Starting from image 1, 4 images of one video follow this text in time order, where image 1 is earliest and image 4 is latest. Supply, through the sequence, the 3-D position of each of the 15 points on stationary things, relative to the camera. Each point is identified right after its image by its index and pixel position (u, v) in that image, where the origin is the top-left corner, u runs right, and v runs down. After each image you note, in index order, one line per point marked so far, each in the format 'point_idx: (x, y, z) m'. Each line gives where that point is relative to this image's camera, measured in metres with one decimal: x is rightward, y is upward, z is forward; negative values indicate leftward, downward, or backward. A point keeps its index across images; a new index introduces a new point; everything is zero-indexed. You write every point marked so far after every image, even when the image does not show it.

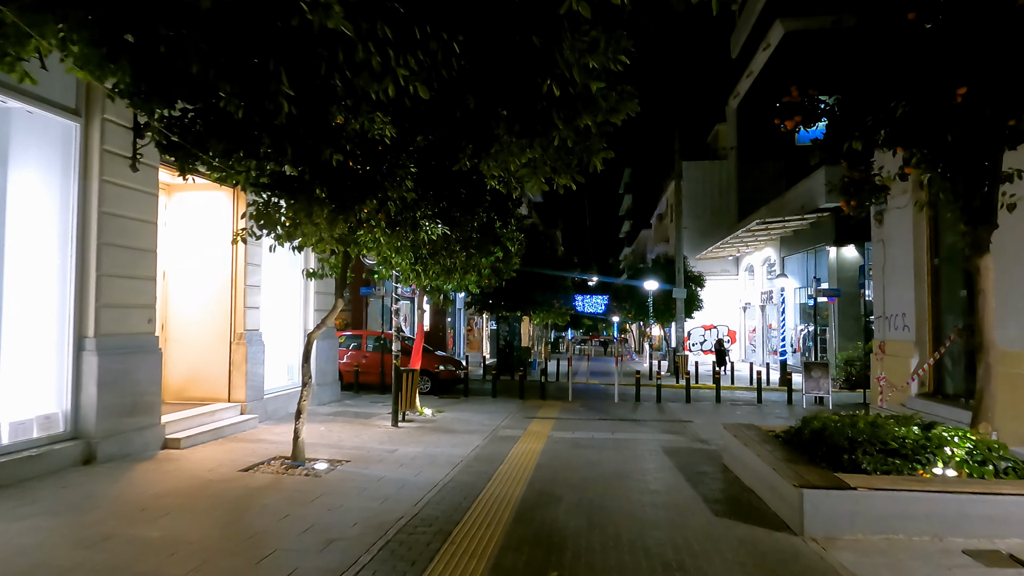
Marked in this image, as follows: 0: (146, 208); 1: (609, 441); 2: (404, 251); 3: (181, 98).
0: (-5.0, +1.1, +9.1) m
1: (+1.6, -2.5, +11.0) m
2: (-1.5, +0.5, +8.9) m
3: (-2.6, +1.5, +5.1) m
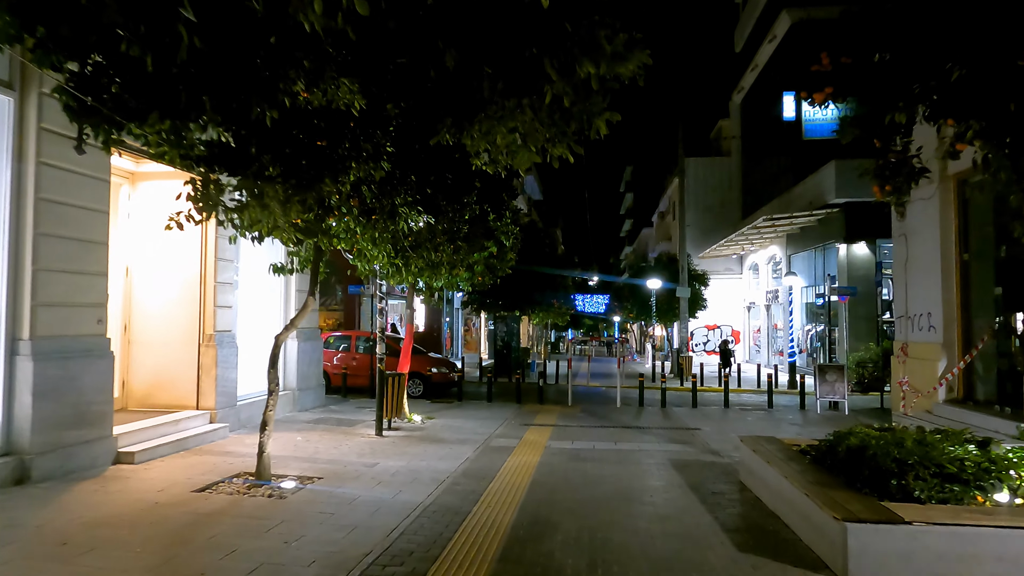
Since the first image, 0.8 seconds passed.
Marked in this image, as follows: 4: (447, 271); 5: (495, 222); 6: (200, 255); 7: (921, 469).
0: (-5.1, +1.1, +8.1) m
1: (+1.5, -2.5, +10.1) m
2: (-1.6, +0.5, +7.9) m
3: (-2.7, +1.5, +4.2) m
4: (-0.9, +0.3, +9.5) m
5: (-0.3, +1.2, +11.9) m
6: (-5.0, +0.5, +10.7) m
7: (+3.2, -1.4, +5.2) m
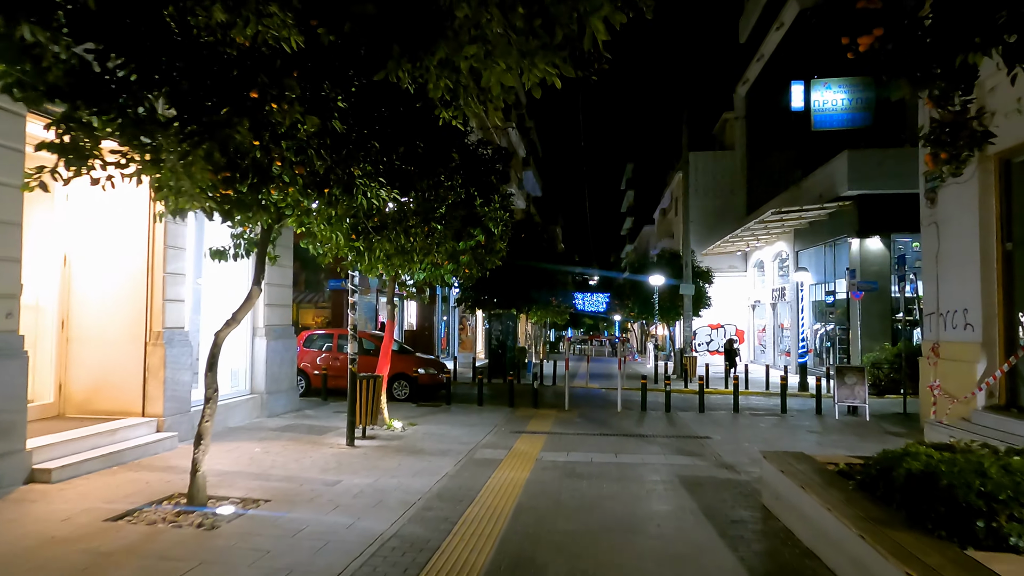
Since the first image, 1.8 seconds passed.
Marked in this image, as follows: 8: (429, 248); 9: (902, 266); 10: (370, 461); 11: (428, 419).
0: (-5.3, +1.3, +6.9) m
1: (+1.3, -2.4, +8.8) m
2: (-1.7, +0.6, +6.7) m
3: (-2.9, +1.7, +3.0) m
4: (-1.1, +0.4, +8.2) m
5: (-0.5, +1.3, +10.7) m
6: (-5.2, +0.6, +9.5) m
7: (+3.0, -1.3, +4.0) m
8: (-1.0, +0.5, +8.3) m
9: (+9.9, +0.6, +16.8) m
10: (-1.9, -2.3, +9.0) m
11: (-1.7, -2.6, +13.2) m
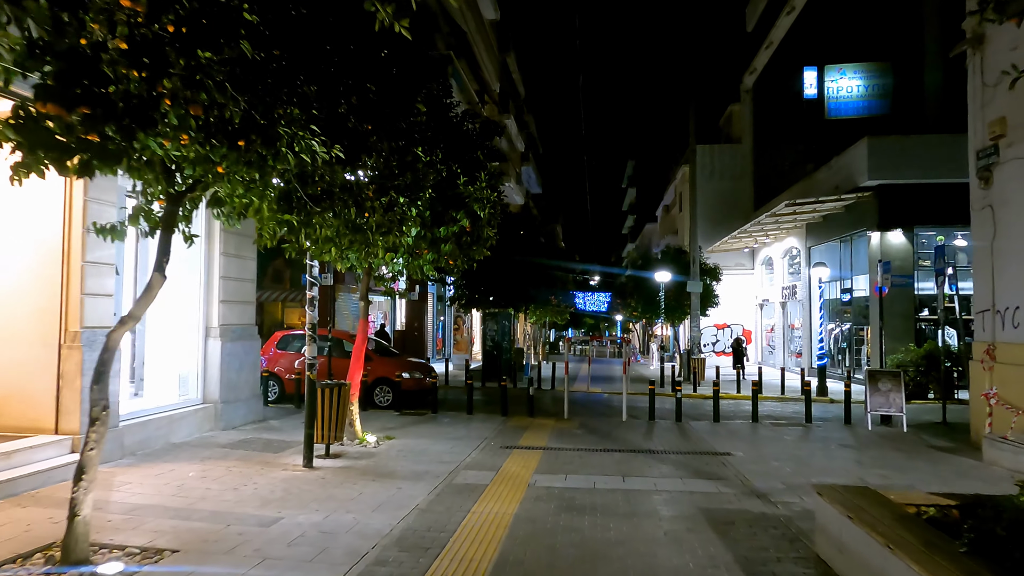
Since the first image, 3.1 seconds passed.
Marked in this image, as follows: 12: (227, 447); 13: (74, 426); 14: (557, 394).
0: (-5.4, +1.4, +5.4) m
1: (+1.2, -2.3, +7.3) m
2: (-1.9, +0.7, +5.1) m
3: (-3.1, +1.8, +1.4) m
4: (-1.3, +0.5, +6.7) m
5: (-0.7, +1.4, +9.1) m
6: (-5.4, +0.7, +7.9) m
7: (+2.9, -1.2, +2.5) m
8: (-1.2, +0.6, +6.7) m
9: (+9.8, +0.7, +15.2) m
10: (-2.1, -2.2, +7.4) m
11: (-1.8, -2.5, +11.6) m
12: (-4.0, -2.3, +9.4) m
13: (-5.1, -1.6, +7.8) m
14: (+1.2, -3.0, +18.4) m
